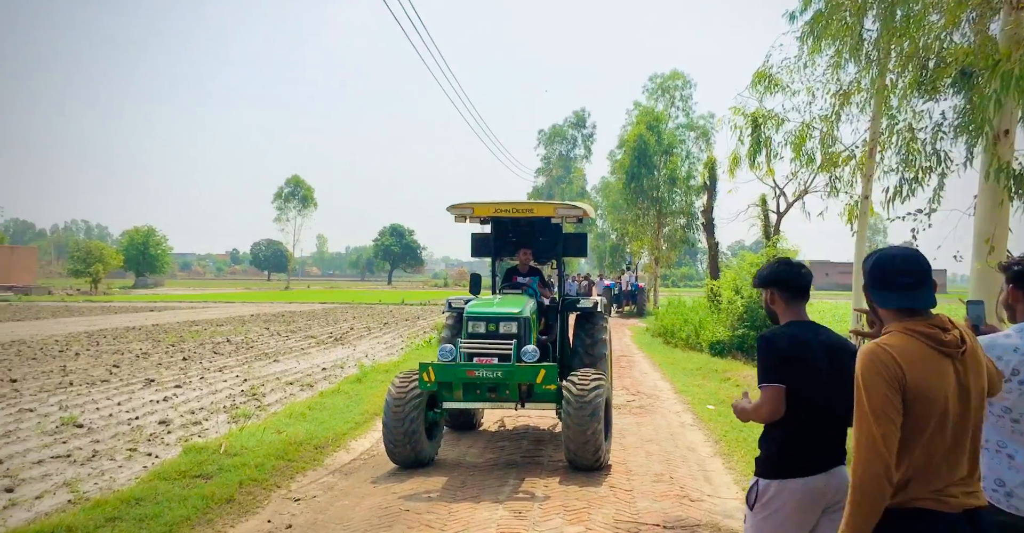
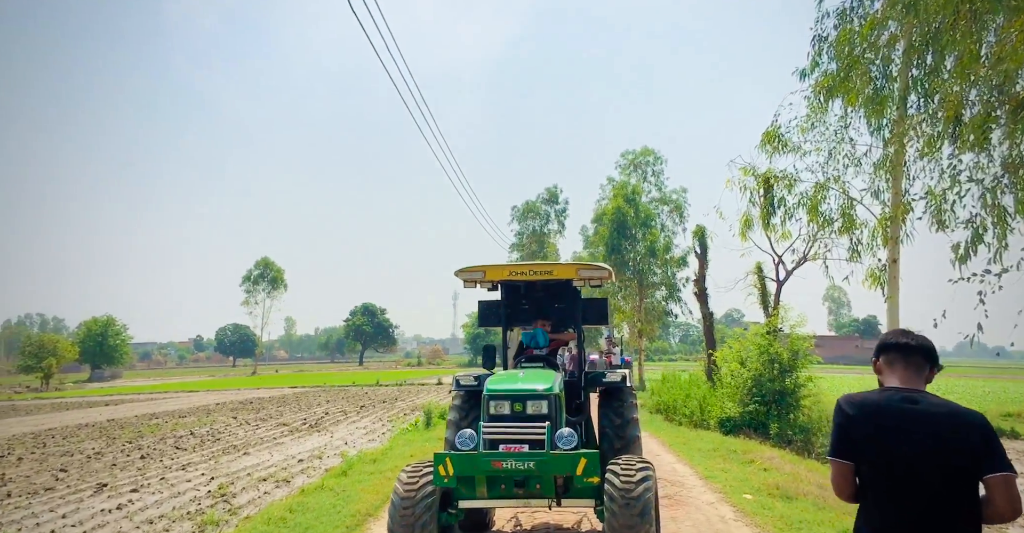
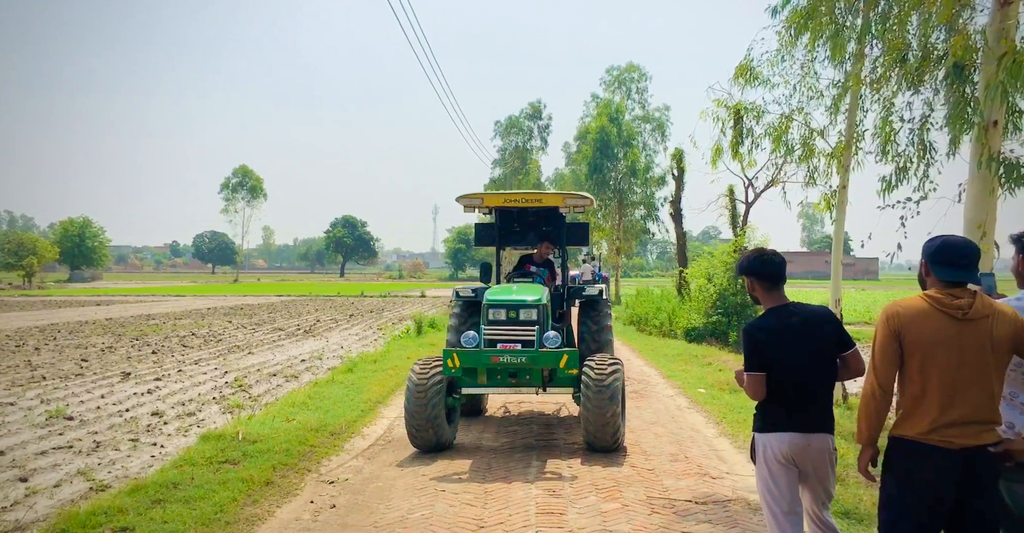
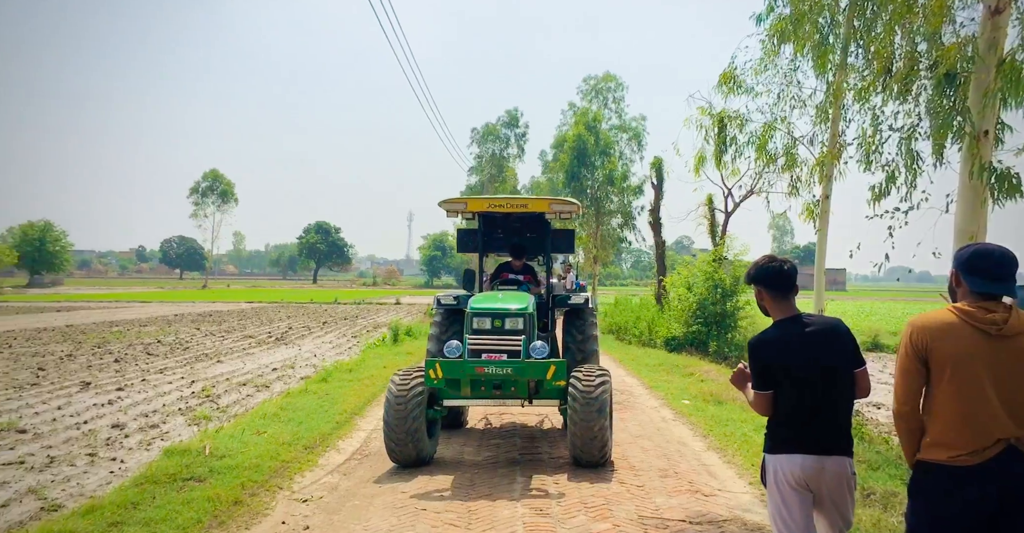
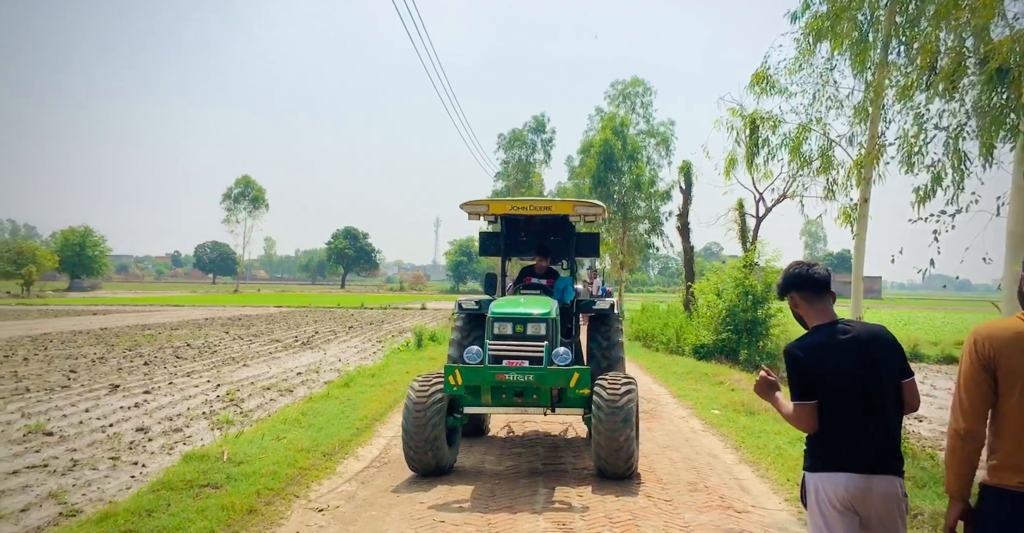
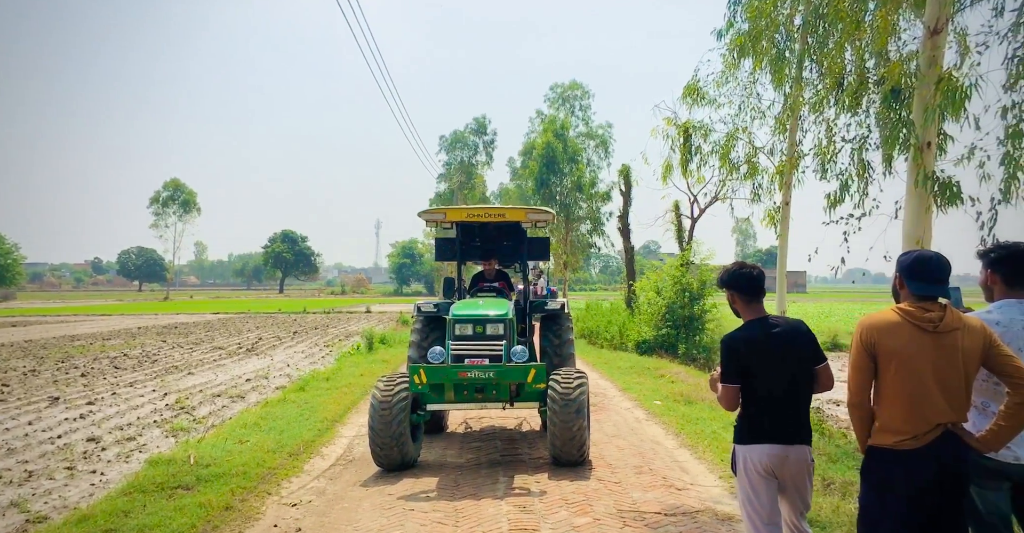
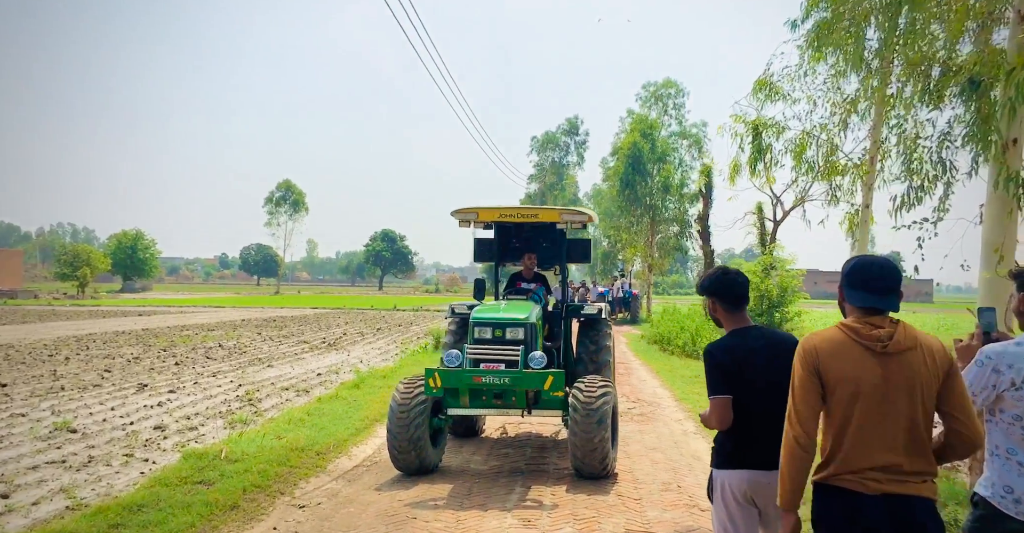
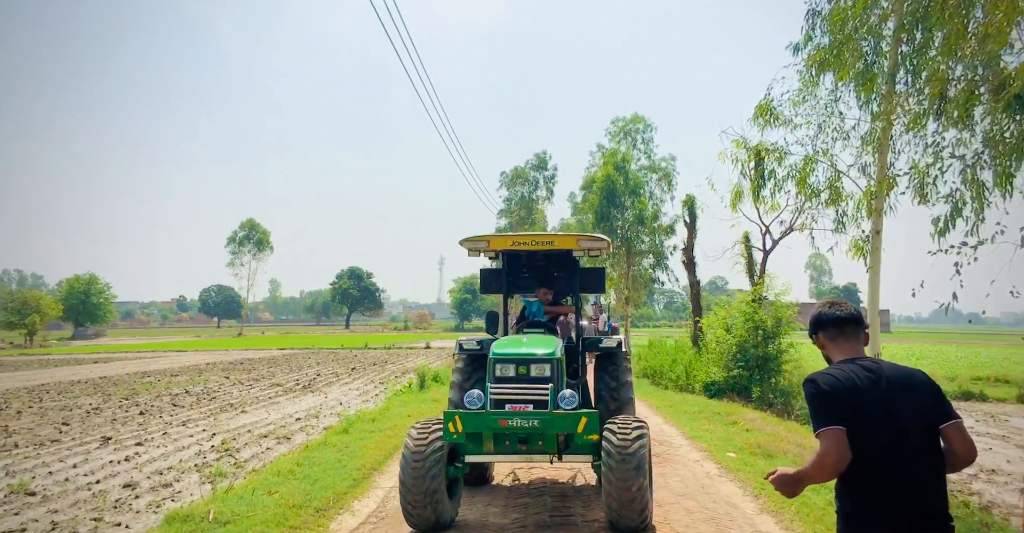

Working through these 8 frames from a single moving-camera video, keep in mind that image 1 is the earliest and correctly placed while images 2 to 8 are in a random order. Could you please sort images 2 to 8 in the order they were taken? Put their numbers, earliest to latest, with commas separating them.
7, 3, 6, 4, 5, 8, 2
